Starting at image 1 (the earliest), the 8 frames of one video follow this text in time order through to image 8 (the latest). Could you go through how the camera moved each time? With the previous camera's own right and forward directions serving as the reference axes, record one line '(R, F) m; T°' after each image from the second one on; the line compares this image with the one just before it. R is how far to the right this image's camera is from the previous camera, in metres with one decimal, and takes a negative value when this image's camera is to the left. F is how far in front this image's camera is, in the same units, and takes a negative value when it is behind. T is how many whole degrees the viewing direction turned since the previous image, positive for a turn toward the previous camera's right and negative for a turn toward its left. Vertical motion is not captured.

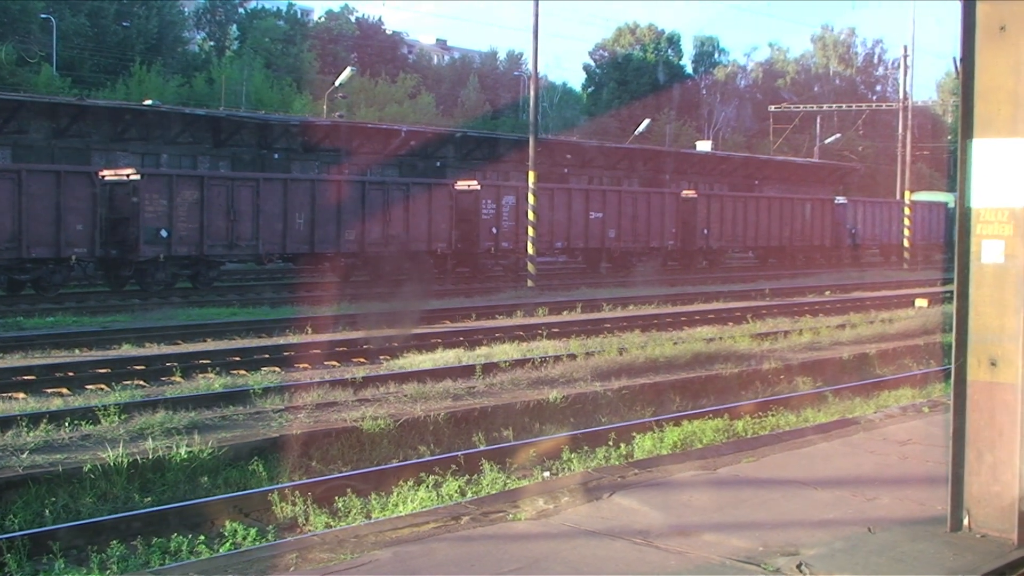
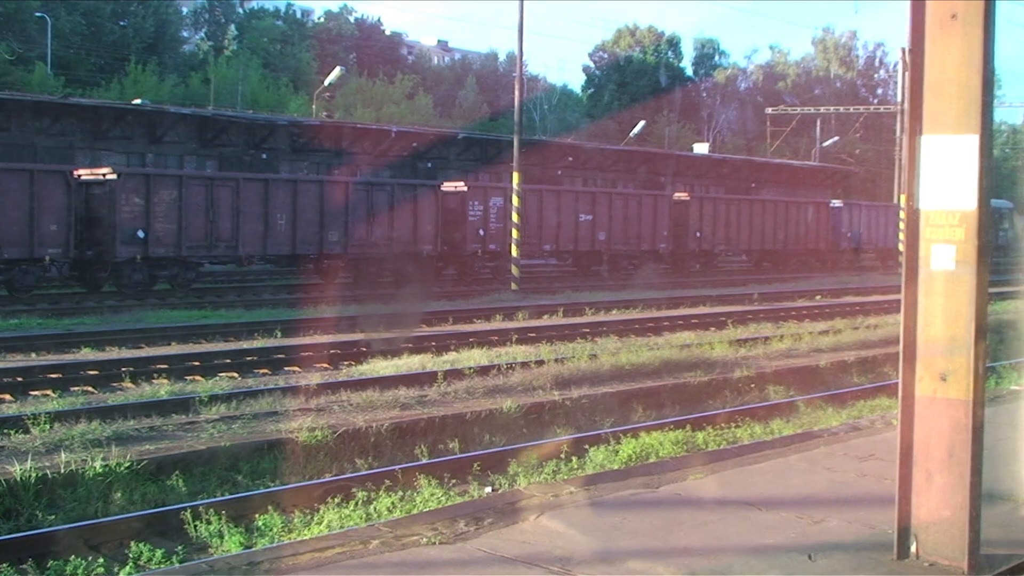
(+0.3, +0.4) m; 0°
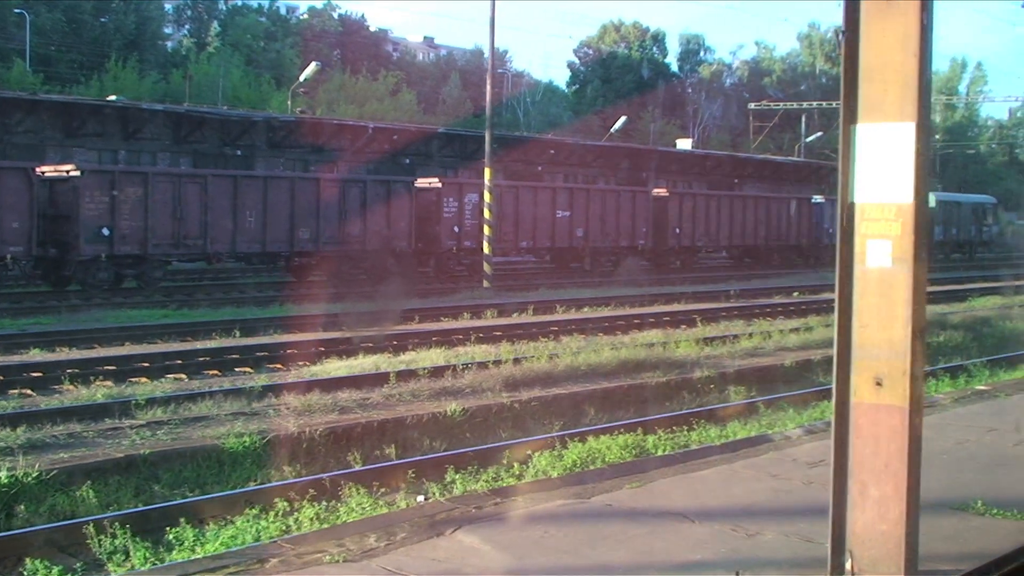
(+0.3, +0.3) m; 0°
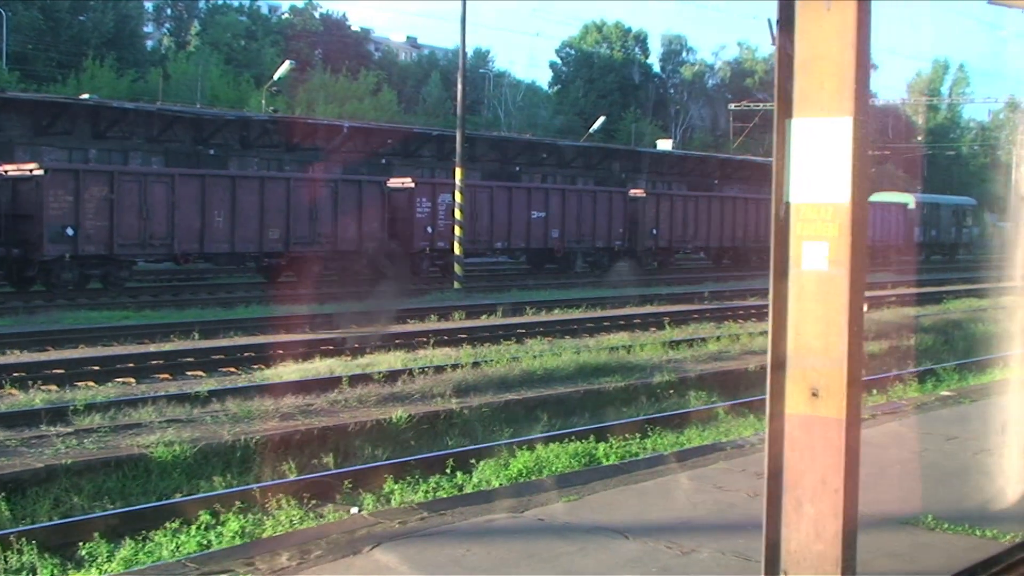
(+0.2, +0.3) m; +1°
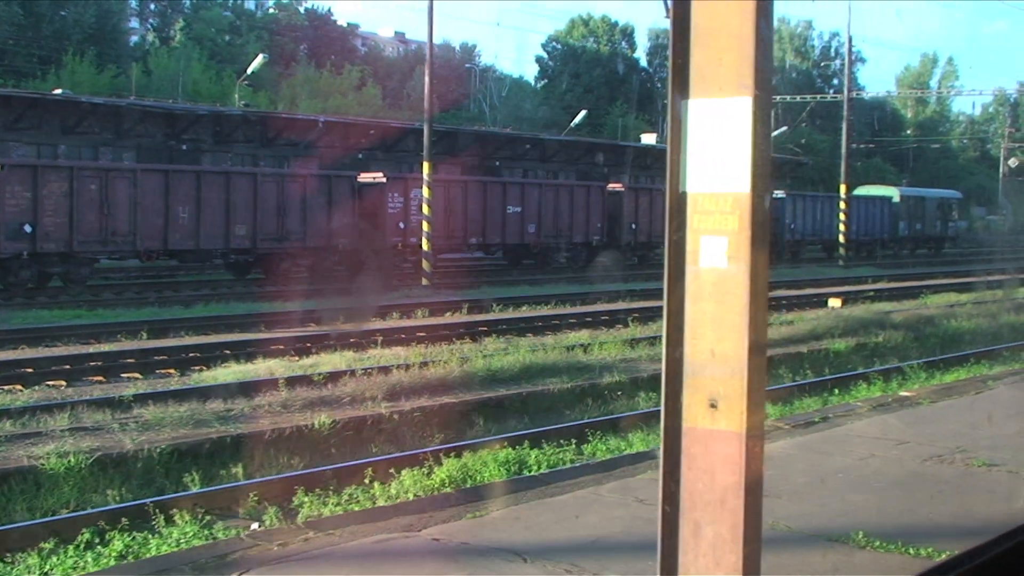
(+0.3, +0.4) m; 0°
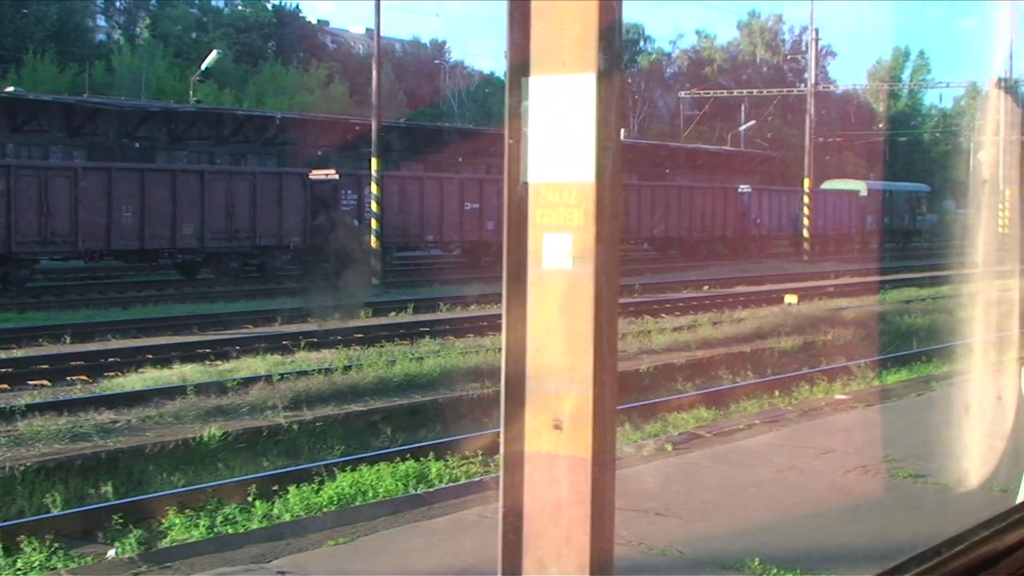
(+0.4, +0.5) m; +1°
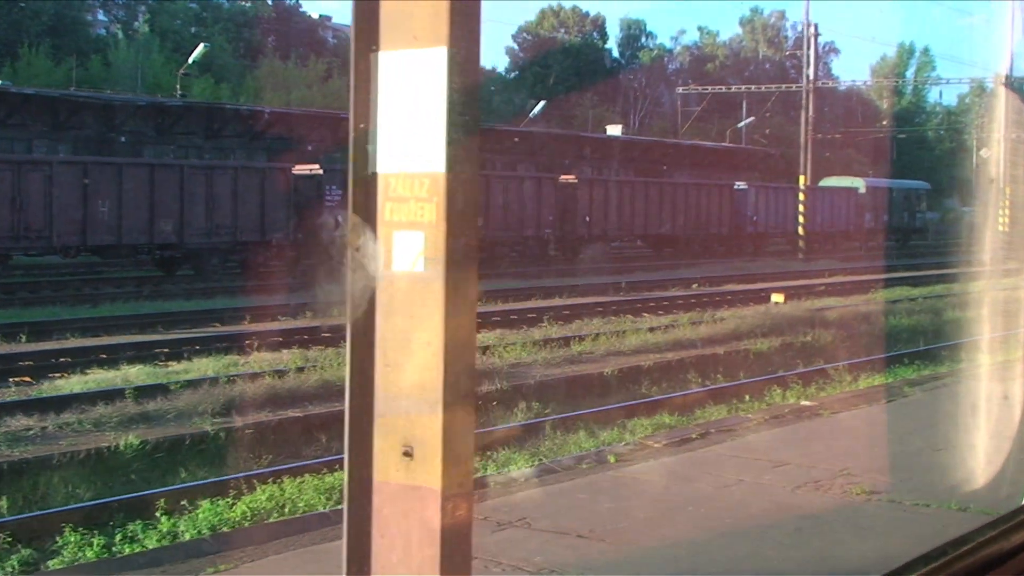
(+0.3, +0.4) m; 0°
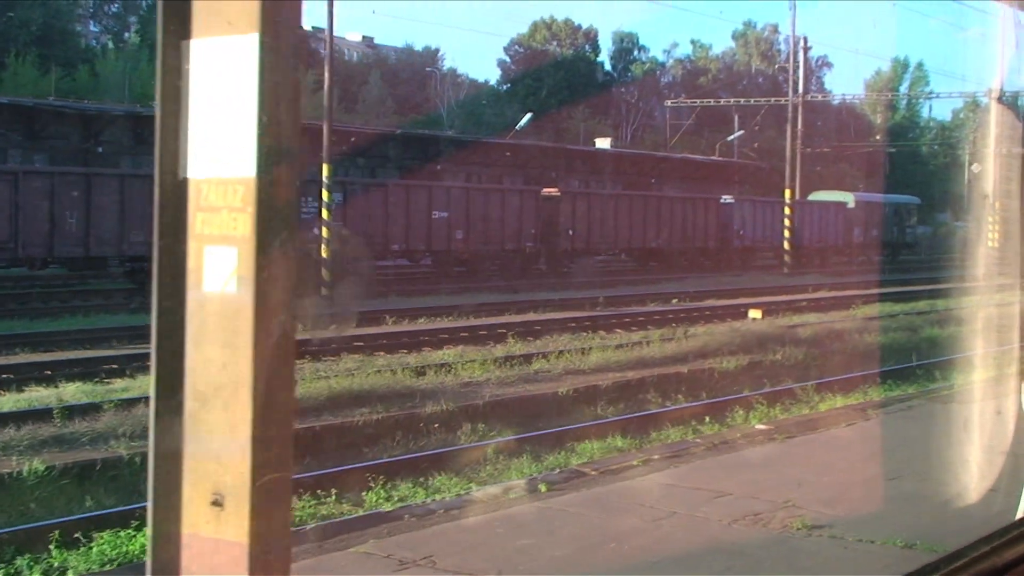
(+0.3, +0.4) m; 0°
